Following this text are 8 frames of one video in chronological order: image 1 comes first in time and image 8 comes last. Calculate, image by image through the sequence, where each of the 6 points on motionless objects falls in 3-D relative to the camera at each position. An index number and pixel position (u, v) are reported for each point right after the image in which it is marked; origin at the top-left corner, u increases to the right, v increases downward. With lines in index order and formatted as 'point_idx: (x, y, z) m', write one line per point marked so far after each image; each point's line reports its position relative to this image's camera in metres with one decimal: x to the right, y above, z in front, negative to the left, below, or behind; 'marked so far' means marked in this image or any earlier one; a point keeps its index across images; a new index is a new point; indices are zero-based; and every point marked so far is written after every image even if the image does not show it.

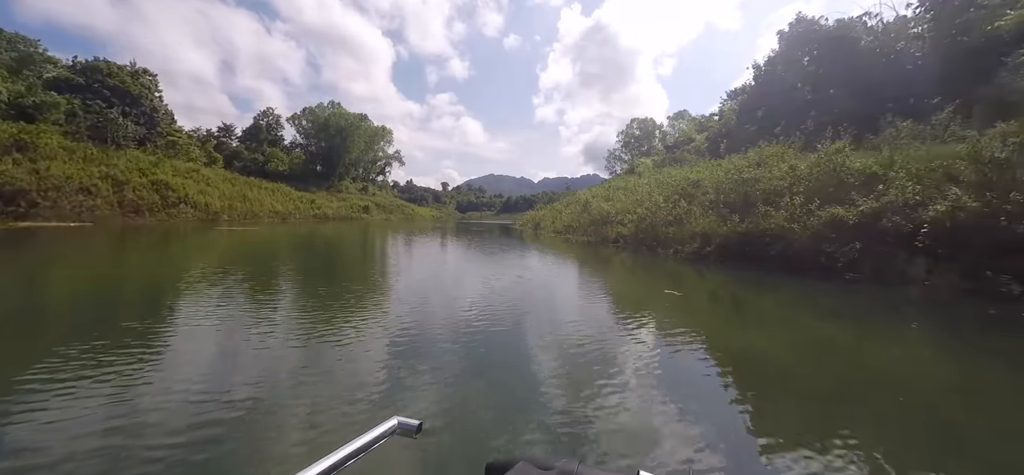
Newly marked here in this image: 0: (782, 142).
0: (+11.4, +4.2, +17.9) m
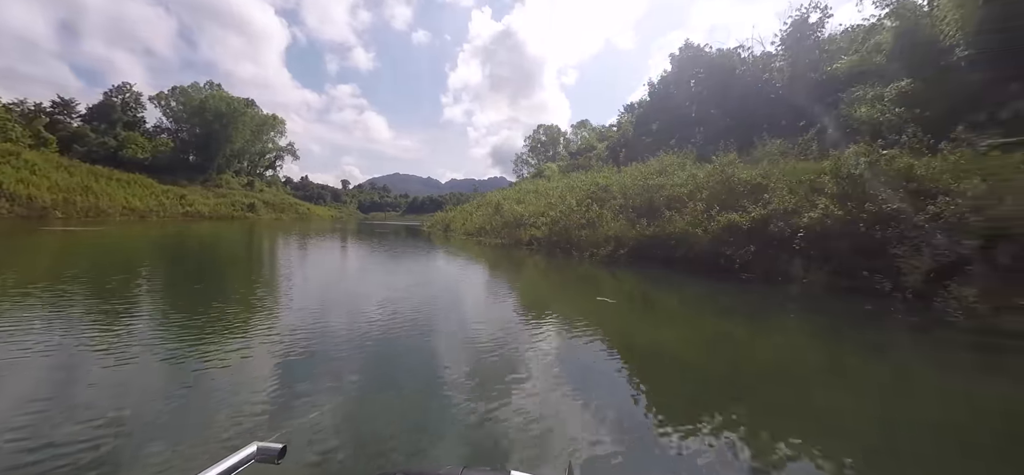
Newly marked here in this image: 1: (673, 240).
0: (+7.6, +4.0, +19.7) m
1: (+5.2, -0.1, +13.7) m
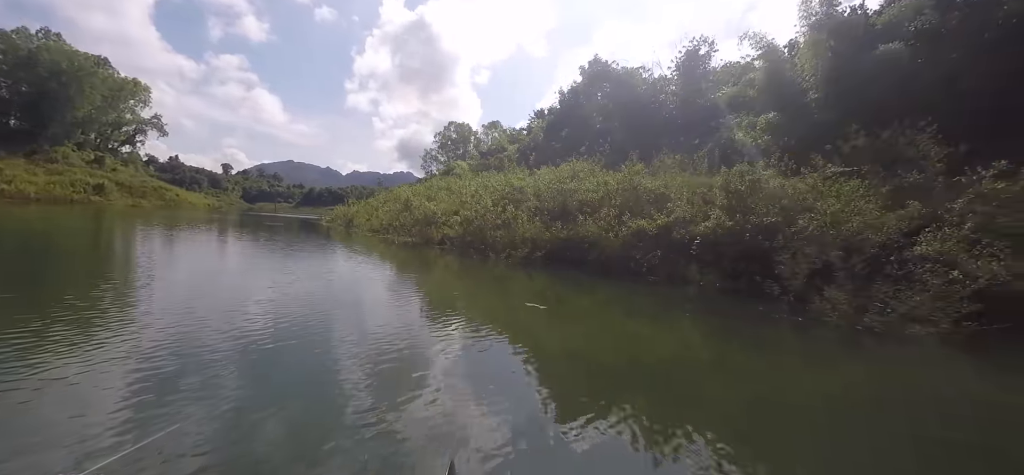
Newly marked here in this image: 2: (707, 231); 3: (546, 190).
0: (+3.6, +3.9, +20.8) m
1: (+2.5, -0.2, +14.3) m
2: (+5.6, +0.1, +12.1) m
3: (+1.5, +1.9, +17.4) m
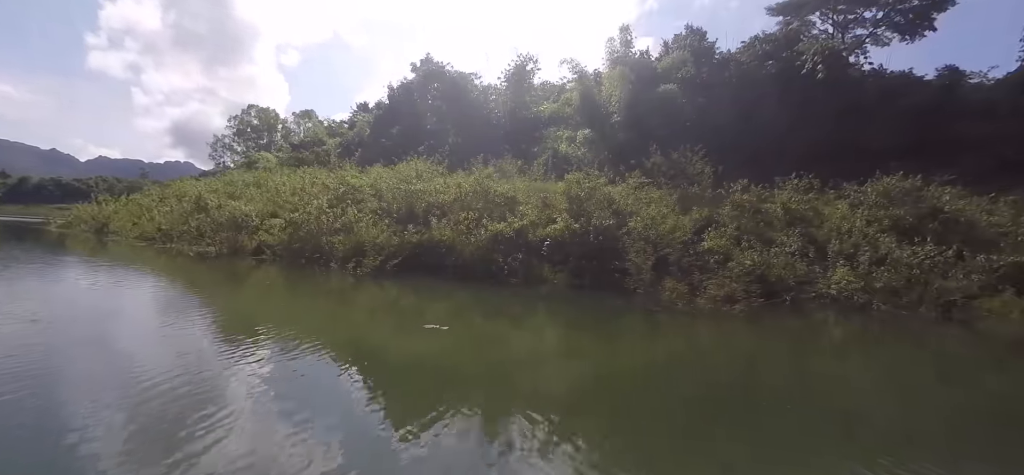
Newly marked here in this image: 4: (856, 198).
0: (-4.1, +3.7, +20.2) m
1: (-2.3, -0.3, +13.9) m
2: (+1.4, +0.1, +13.2) m
3: (-4.6, +1.8, +16.3) m
4: (+12.7, +1.3, +15.4) m
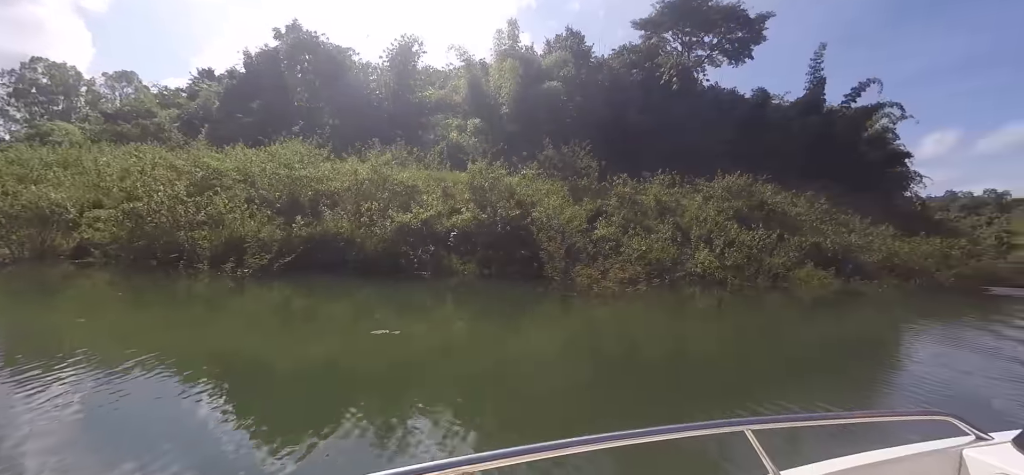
0: (-8.9, +4.1, +18.0) m
1: (-5.2, -0.1, +12.7) m
2: (-1.4, +0.4, +13.1) m
3: (-8.2, +2.0, +14.2) m
4: (+8.6, +1.9, +18.6) m
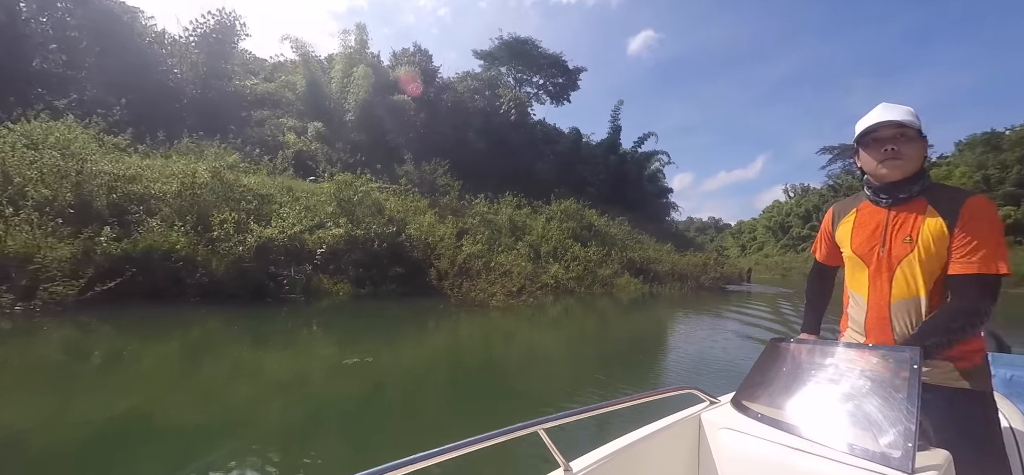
0: (-13.8, +3.6, +13.4) m
1: (-8.2, -0.5, +10.0) m
2: (-5.0, -0.1, +12.0) m
3: (-11.5, +1.6, +10.2) m
4: (+1.8, +1.1, +21.3) m
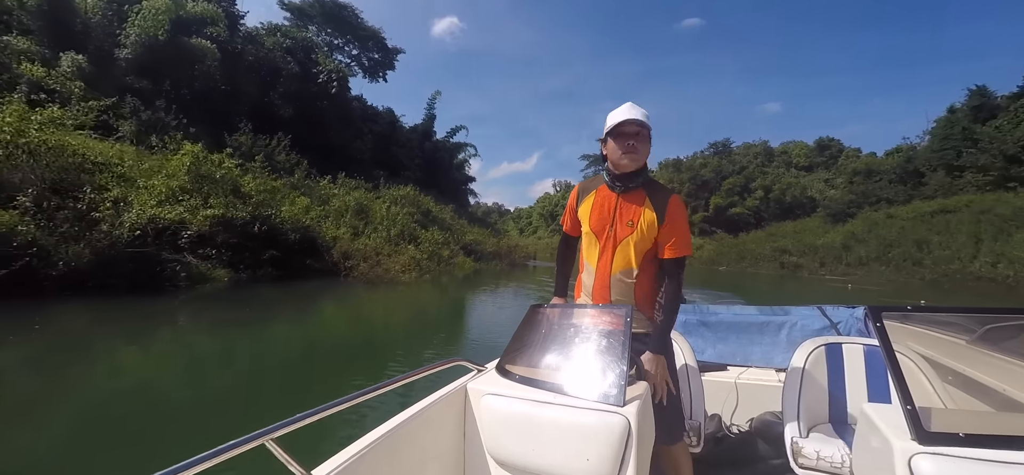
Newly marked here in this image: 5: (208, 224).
0: (-16.1, +4.3, +7.7) m
1: (-9.8, -0.1, +7.6) m
2: (-7.9, +0.4, +10.9) m
3: (-12.7, +2.1, +6.0) m
4: (-6.4, +2.0, +22.2) m
5: (-8.0, +0.6, +11.0) m
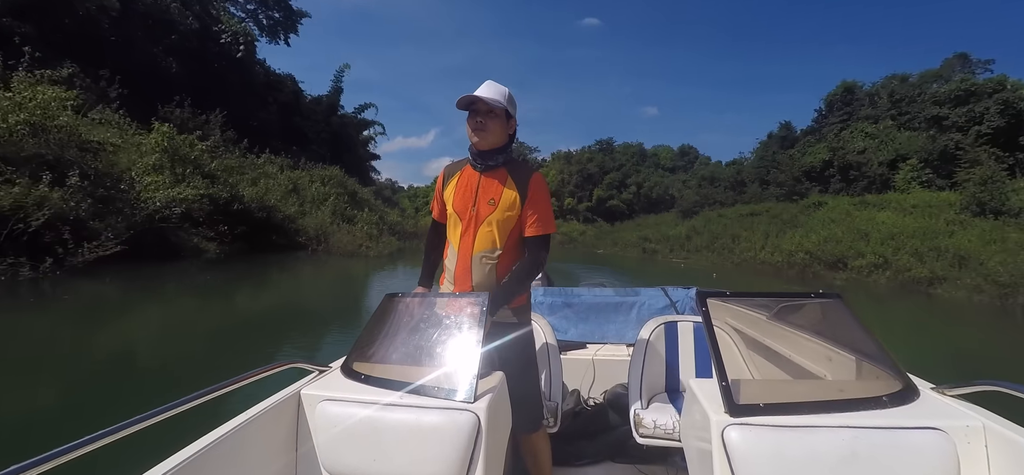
0: (-16.3, +5.1, +6.8) m
1: (-10.4, +0.5, +8.5) m
2: (-9.3, +1.1, +12.2) m
3: (-12.6, +2.7, +6.2) m
4: (-10.6, +3.3, +23.4) m
5: (-9.5, +1.3, +12.2) m
